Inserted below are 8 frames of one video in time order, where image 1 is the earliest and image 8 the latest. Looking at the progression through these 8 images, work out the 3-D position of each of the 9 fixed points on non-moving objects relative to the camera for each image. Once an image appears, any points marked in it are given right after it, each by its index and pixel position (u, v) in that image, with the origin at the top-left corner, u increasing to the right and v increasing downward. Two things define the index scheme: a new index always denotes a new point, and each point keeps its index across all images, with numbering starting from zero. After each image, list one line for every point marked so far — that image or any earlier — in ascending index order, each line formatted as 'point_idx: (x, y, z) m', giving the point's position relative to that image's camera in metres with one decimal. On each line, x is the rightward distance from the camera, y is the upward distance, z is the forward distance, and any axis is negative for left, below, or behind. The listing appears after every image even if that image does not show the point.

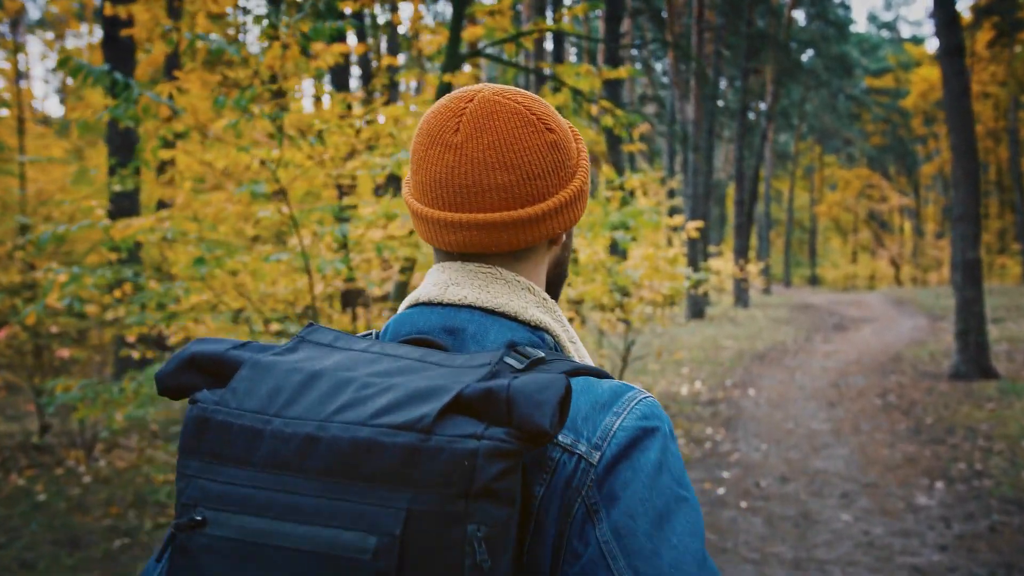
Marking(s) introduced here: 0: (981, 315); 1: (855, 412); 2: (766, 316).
0: (+7.1, -0.4, +10.1) m
1: (+4.5, -1.7, +8.7) m
2: (+7.4, -0.8, +19.5) m
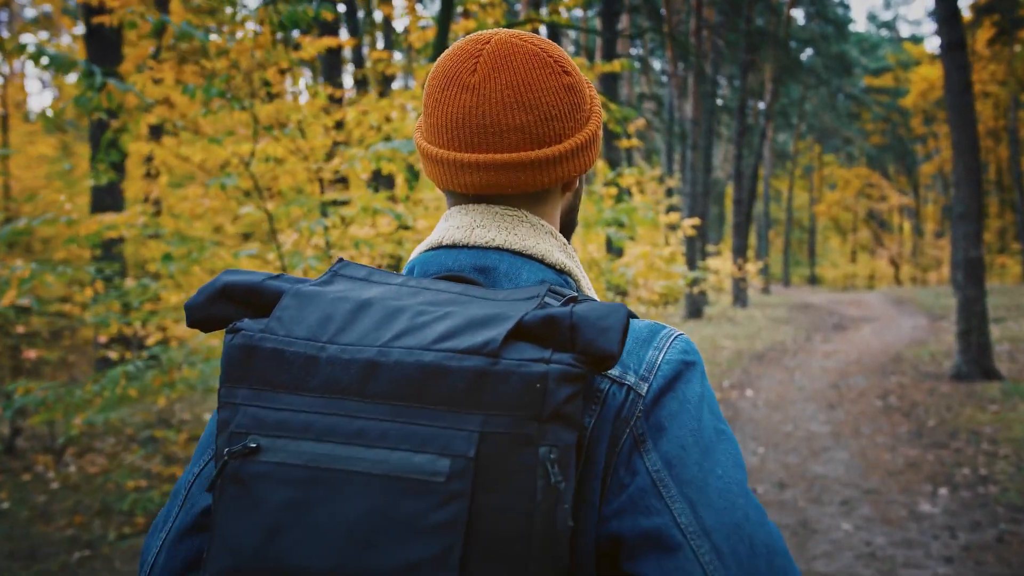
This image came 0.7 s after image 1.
0: (+7.0, -0.4, +9.9) m
1: (+4.4, -1.7, +8.5) m
2: (+7.3, -0.8, +19.3) m
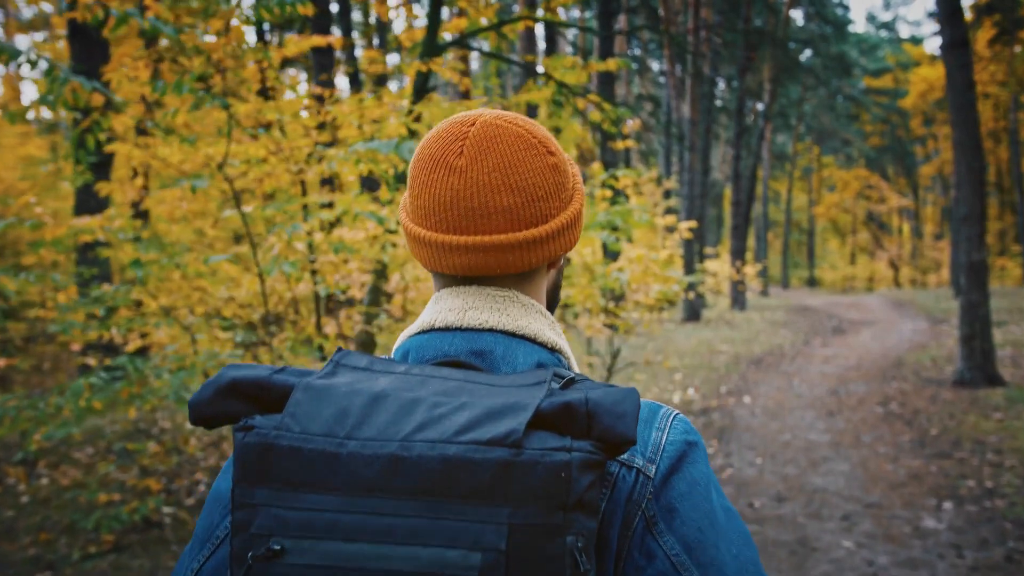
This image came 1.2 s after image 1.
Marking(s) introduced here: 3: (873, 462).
0: (+6.9, -0.5, +9.7) m
1: (+4.3, -1.7, +8.4) m
2: (+7.2, -0.9, +19.1) m
3: (+3.8, -1.9, +6.9) m
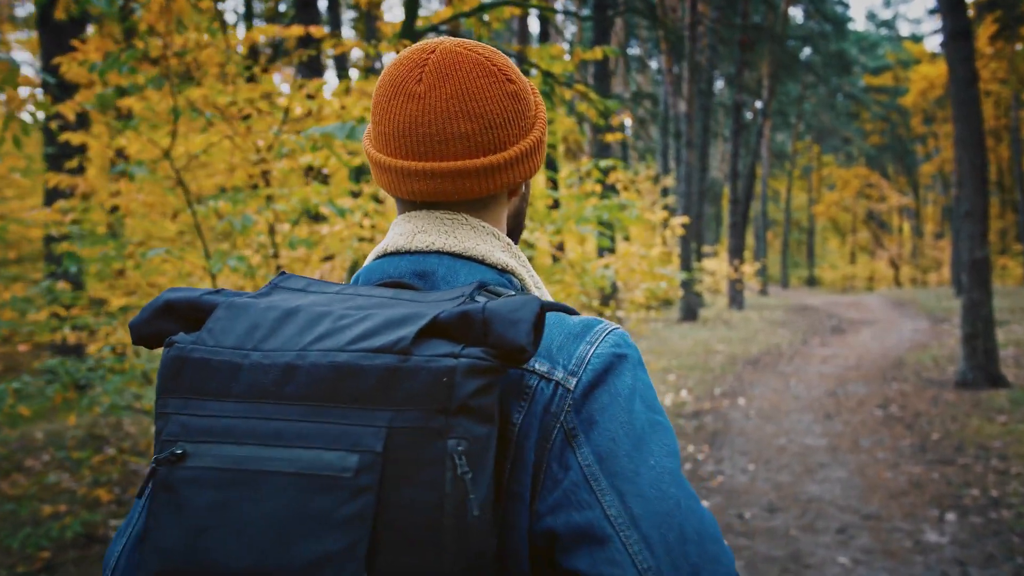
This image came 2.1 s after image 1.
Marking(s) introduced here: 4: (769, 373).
0: (+6.8, -0.4, +9.5) m
1: (+4.2, -1.7, +8.1) m
2: (+7.1, -0.9, +18.9) m
3: (+3.6, -1.8, +6.7) m
4: (+4.4, -1.5, +11.3) m
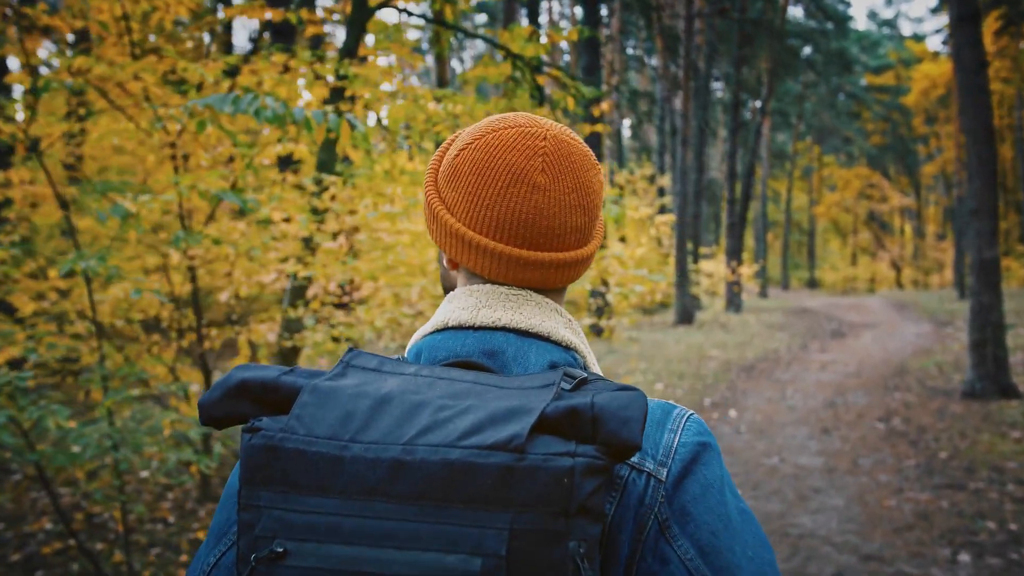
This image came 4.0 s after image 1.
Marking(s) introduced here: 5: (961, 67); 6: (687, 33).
0: (+6.5, -0.5, +8.9) m
1: (+3.9, -1.7, +7.6) m
2: (+6.8, -0.9, +18.3) m
3: (+3.3, -1.9, +6.2) m
4: (+4.1, -1.5, +10.8) m
5: (+5.9, +2.9, +8.8) m
6: (+4.8, +6.9, +18.1) m
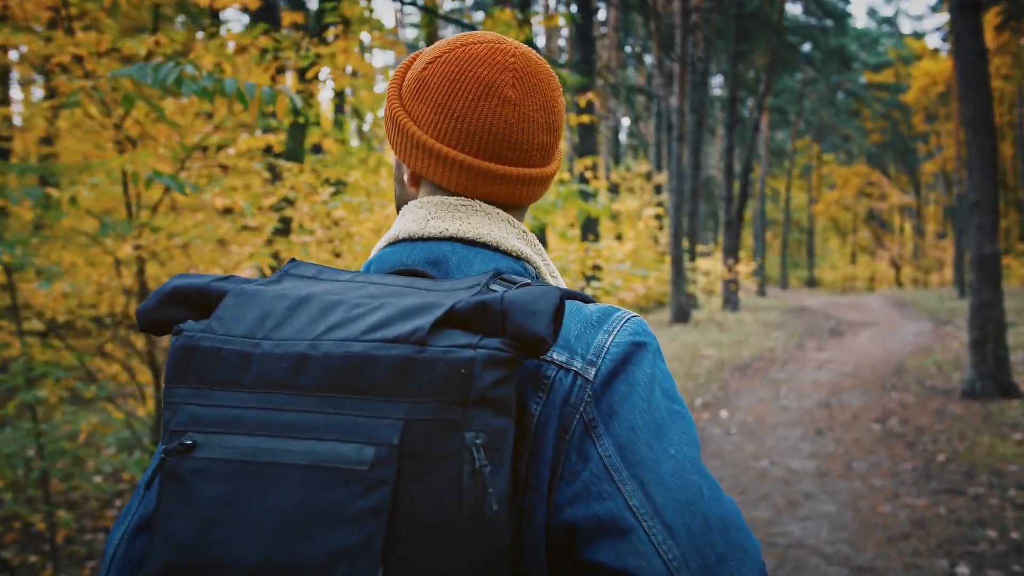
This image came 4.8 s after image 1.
0: (+6.4, -0.4, +8.7) m
1: (+3.7, -1.7, +7.4) m
2: (+6.7, -0.9, +18.1) m
3: (+3.2, -1.8, +5.9) m
4: (+3.9, -1.5, +10.5) m
5: (+5.7, +2.9, +8.6) m
6: (+4.6, +6.9, +17.9) m
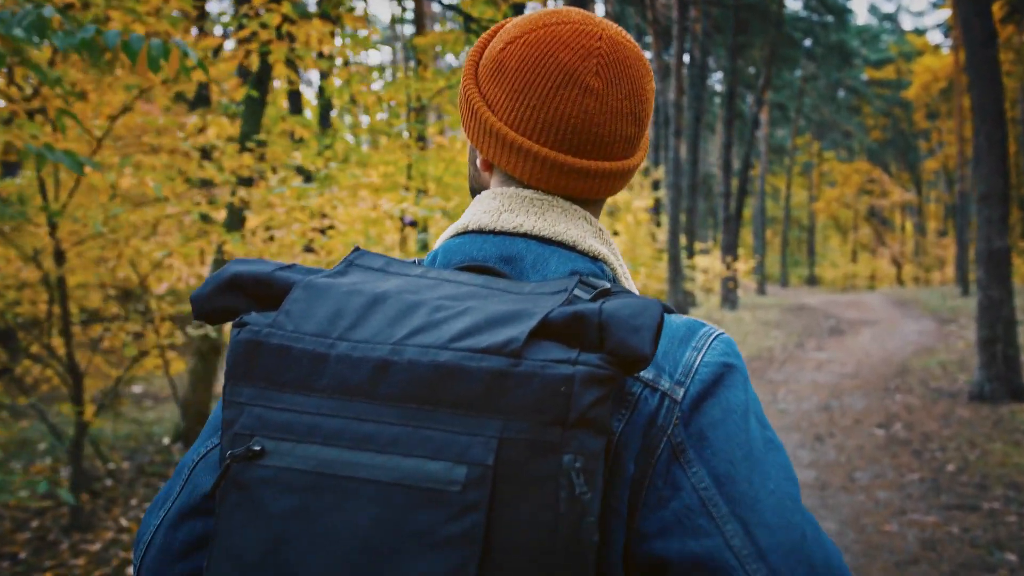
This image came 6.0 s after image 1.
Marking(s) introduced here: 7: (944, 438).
0: (+6.2, -0.4, +8.3) m
1: (+3.6, -1.7, +7.0) m
2: (+6.5, -0.8, +17.7) m
3: (+3.0, -1.8, +5.6) m
4: (+3.8, -1.4, +10.2) m
5: (+5.6, +2.9, +8.2) m
6: (+4.4, +7.0, +17.5) m
7: (+4.5, -1.5, +7.0) m
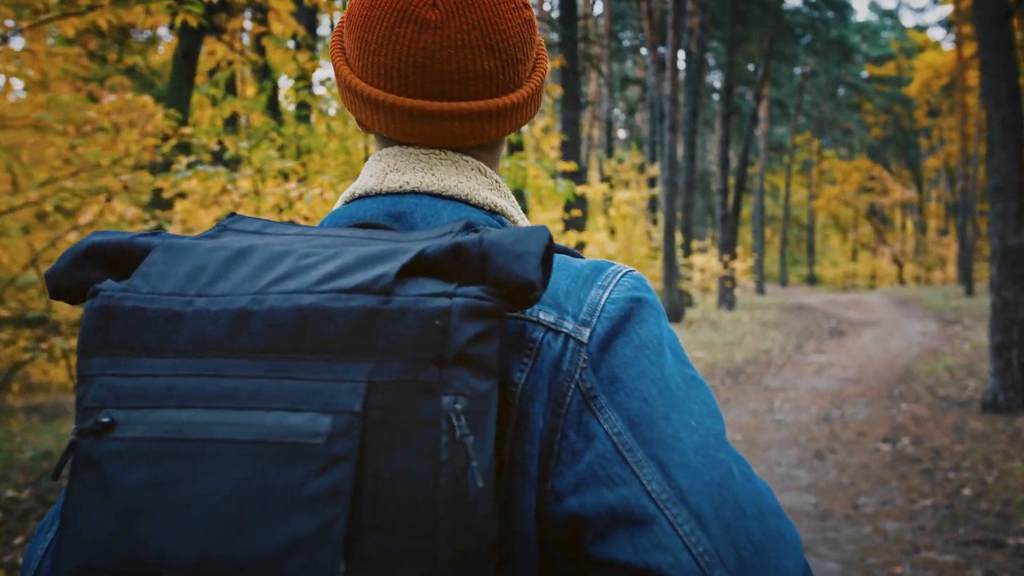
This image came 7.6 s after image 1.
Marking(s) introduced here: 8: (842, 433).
0: (+6.0, -0.4, +7.8) m
1: (+3.3, -1.7, +6.5) m
2: (+6.2, -0.8, +17.2) m
3: (+2.8, -1.8, +5.1) m
4: (+3.5, -1.4, +9.7) m
5: (+5.3, +2.9, +7.7) m
6: (+4.2, +7.0, +16.9) m
7: (+4.3, -1.5, +6.5) m
8: (+3.8, -1.6, +7.6) m
